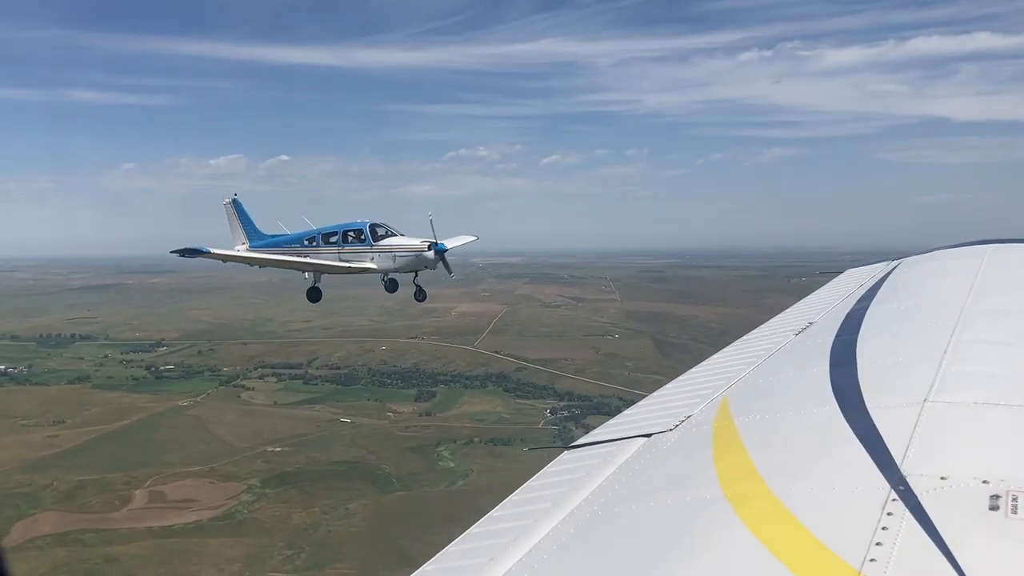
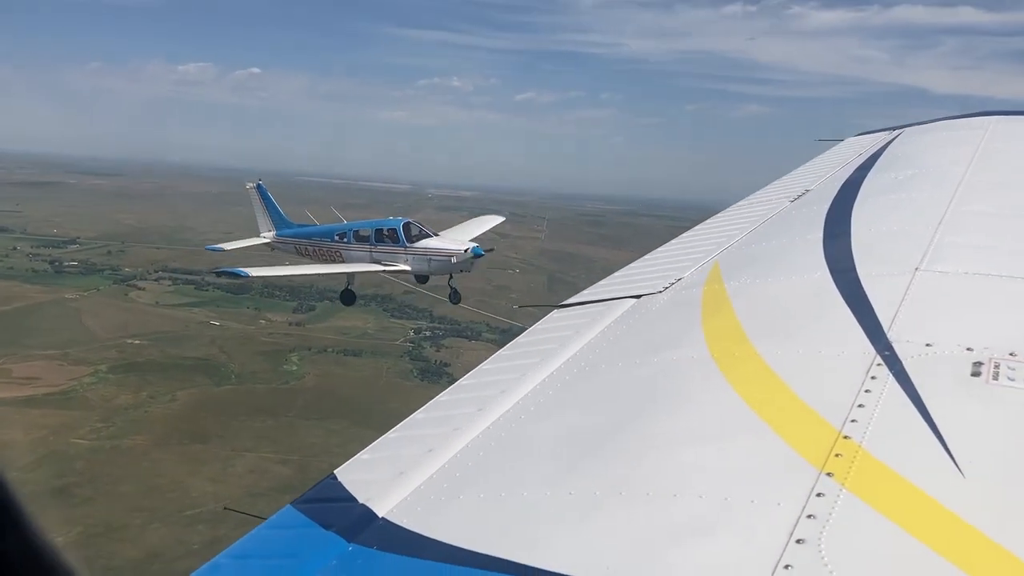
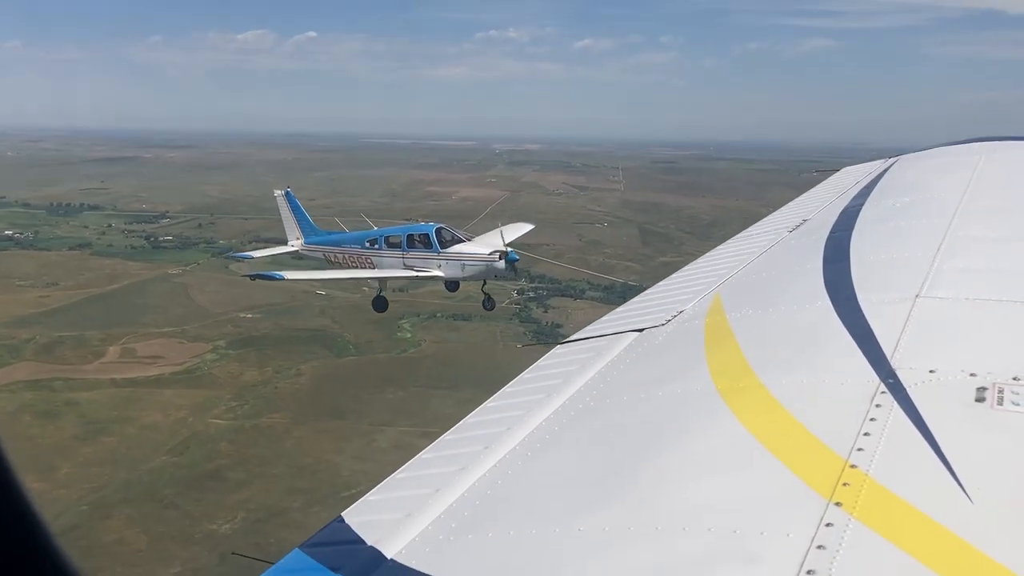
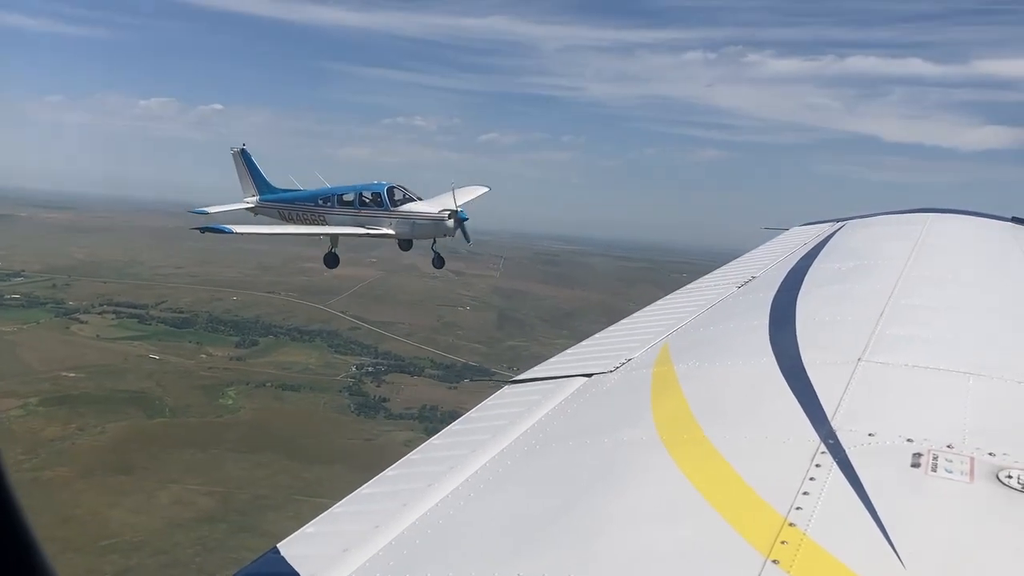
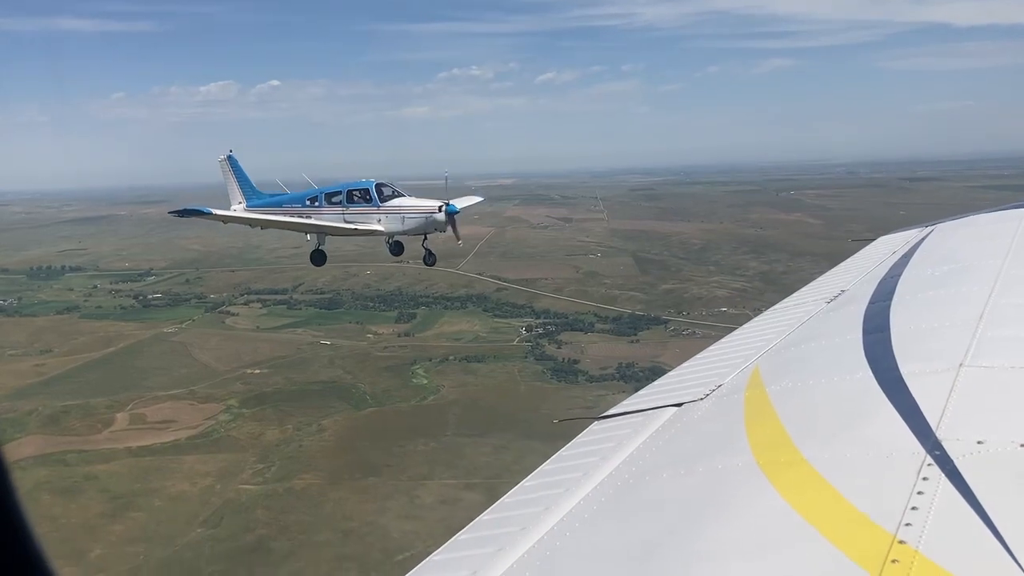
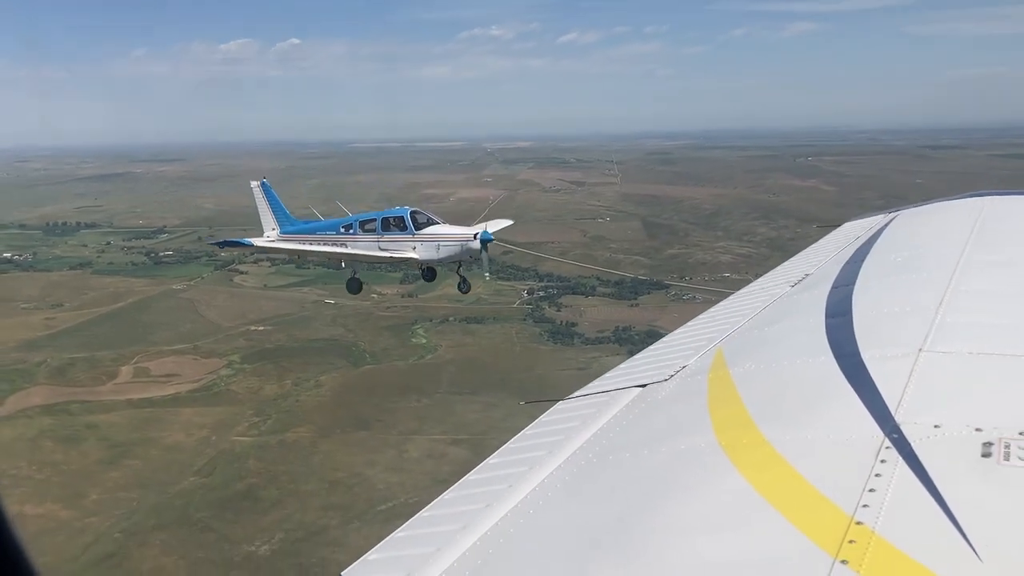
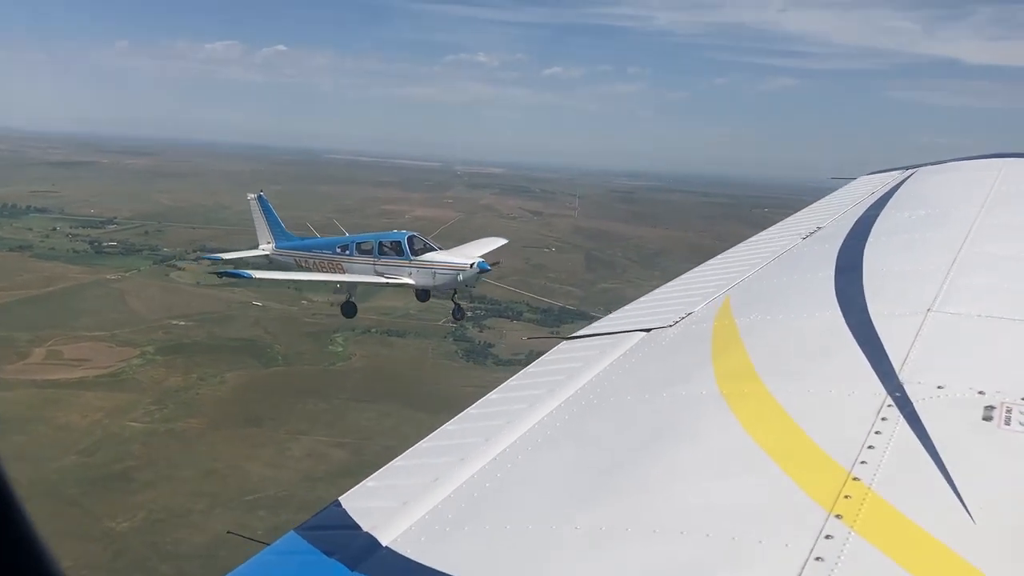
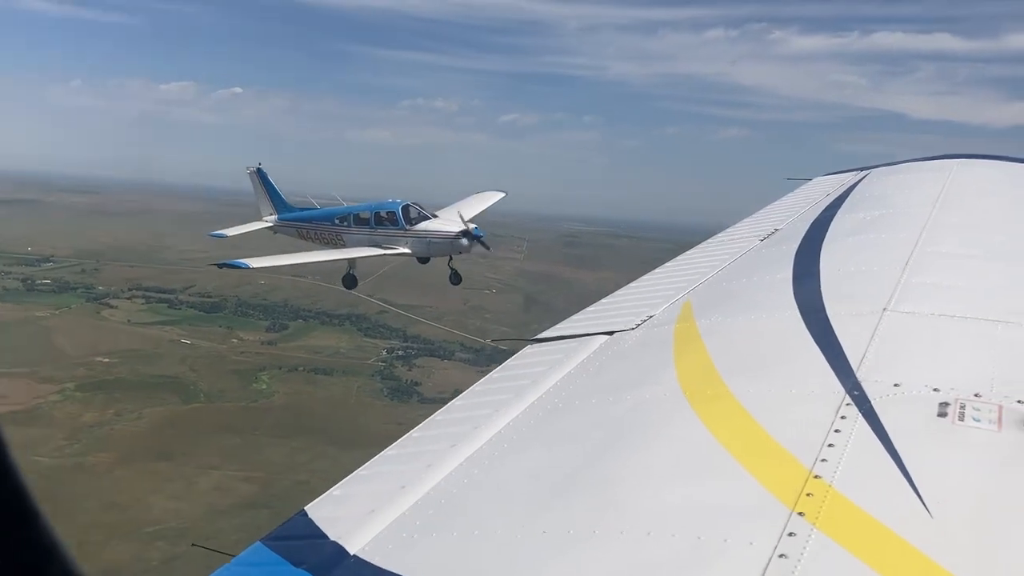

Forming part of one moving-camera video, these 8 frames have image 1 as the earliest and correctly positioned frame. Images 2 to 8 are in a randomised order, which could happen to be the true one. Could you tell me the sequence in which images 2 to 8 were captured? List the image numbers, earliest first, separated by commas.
5, 6, 3, 7, 2, 8, 4
